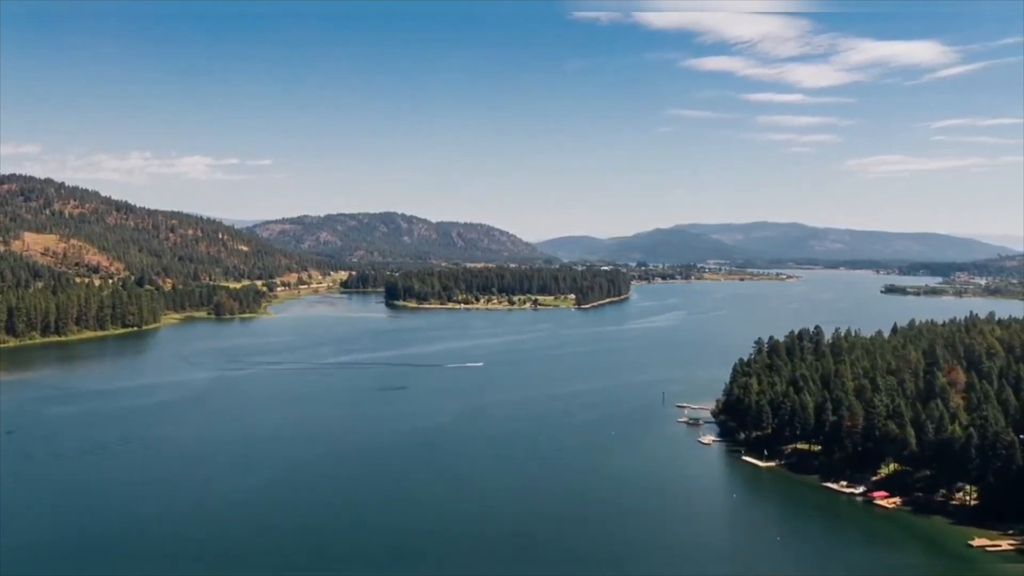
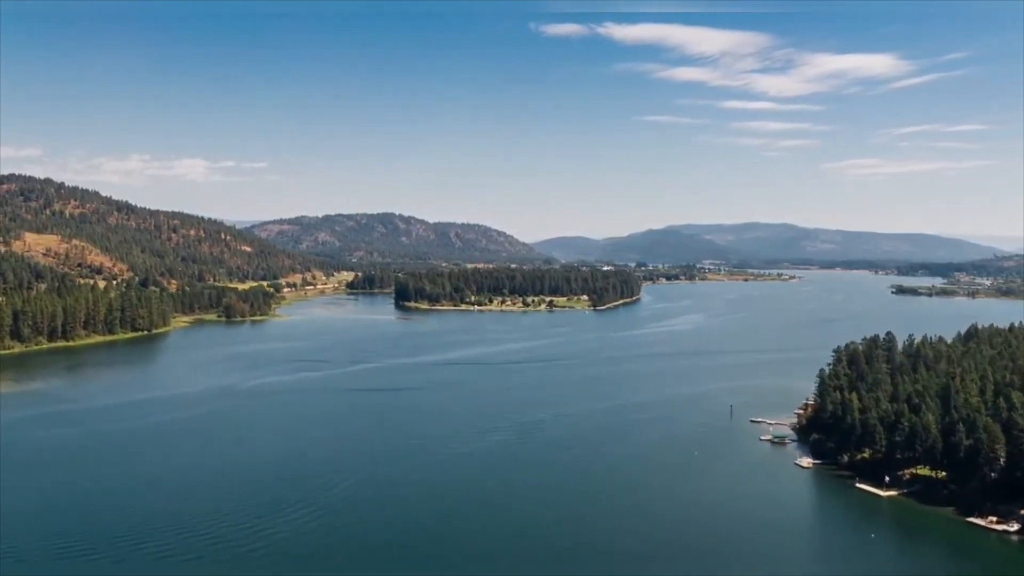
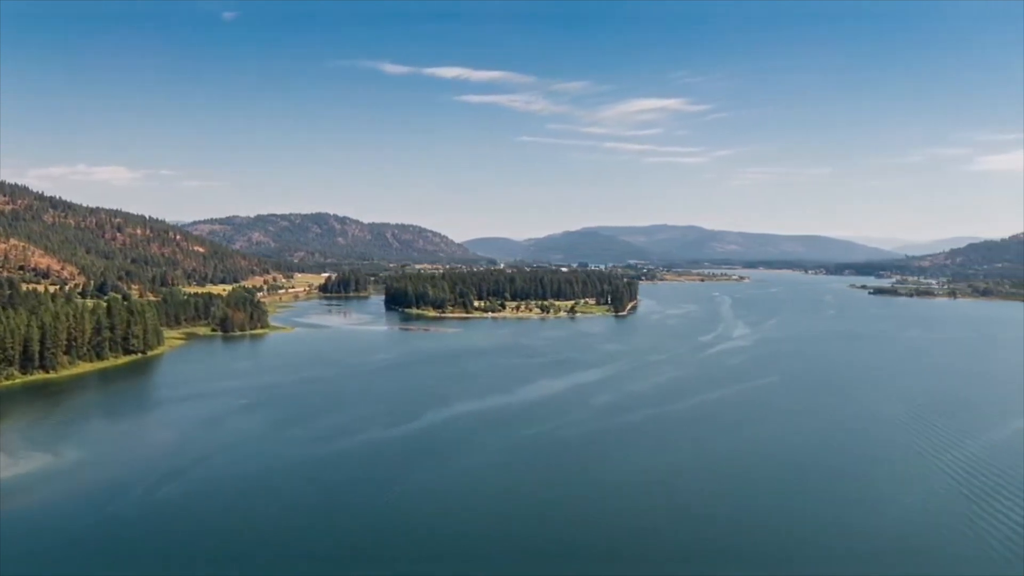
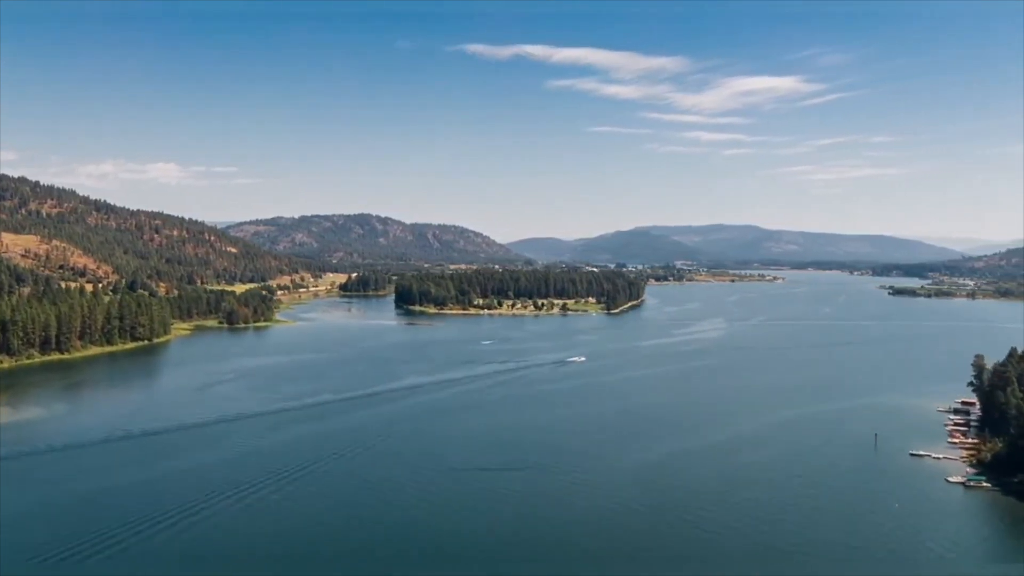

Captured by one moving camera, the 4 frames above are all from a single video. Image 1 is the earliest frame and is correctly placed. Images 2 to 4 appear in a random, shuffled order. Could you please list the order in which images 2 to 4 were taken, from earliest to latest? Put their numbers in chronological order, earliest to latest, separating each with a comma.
2, 4, 3
